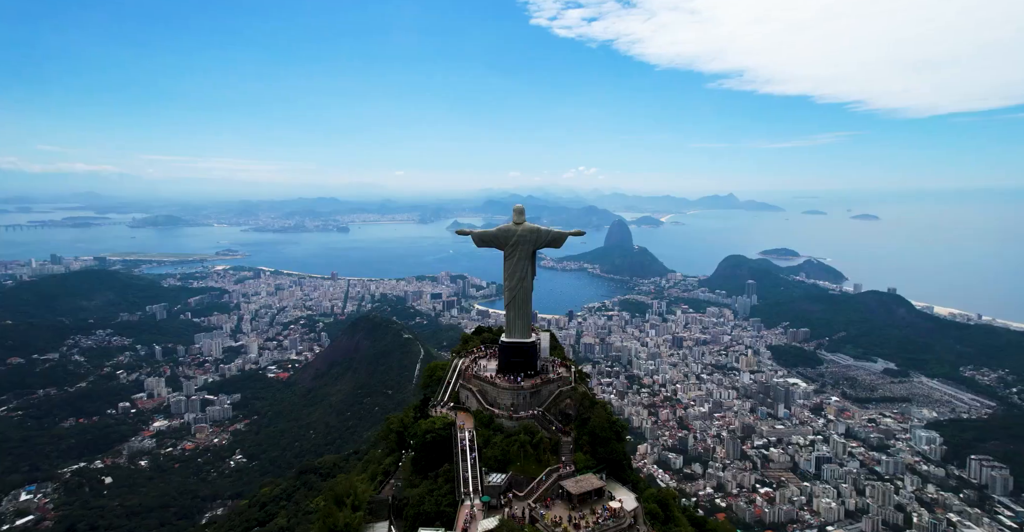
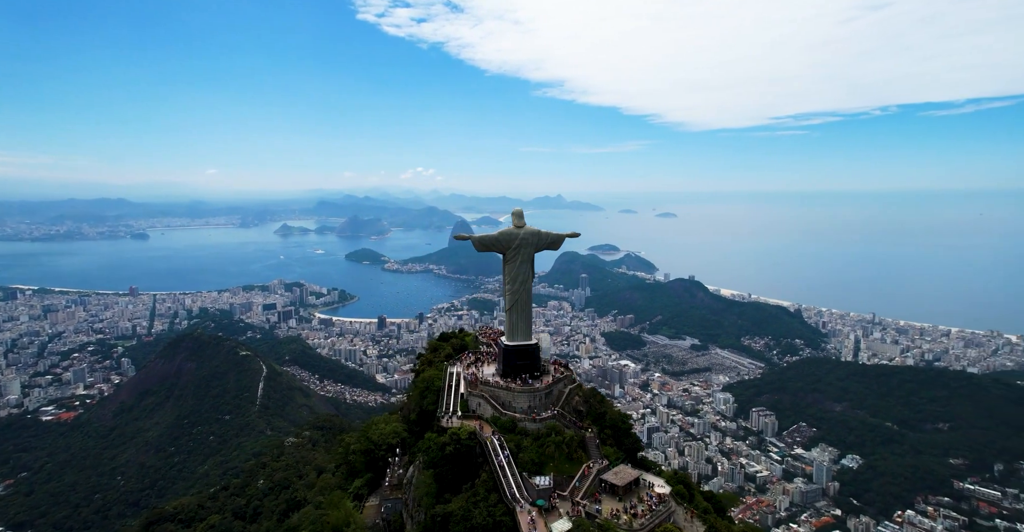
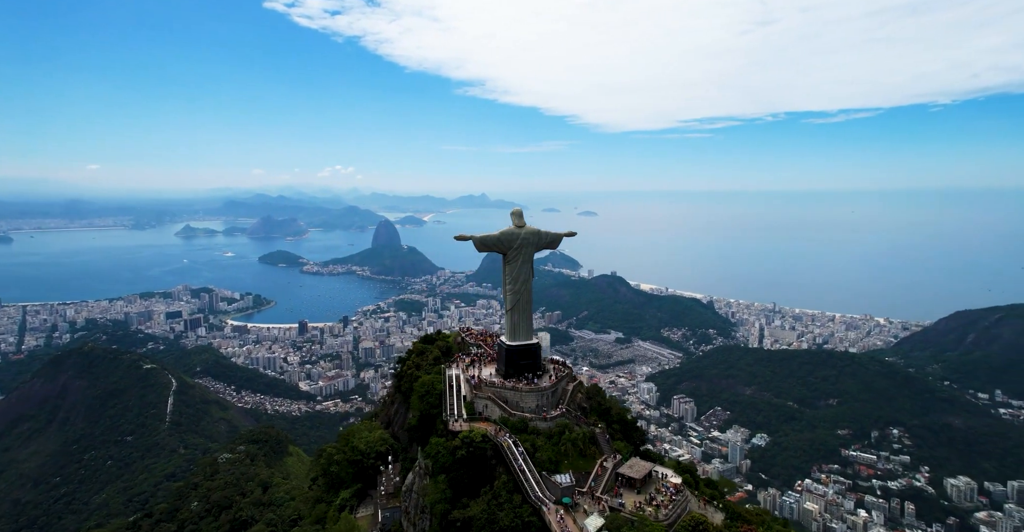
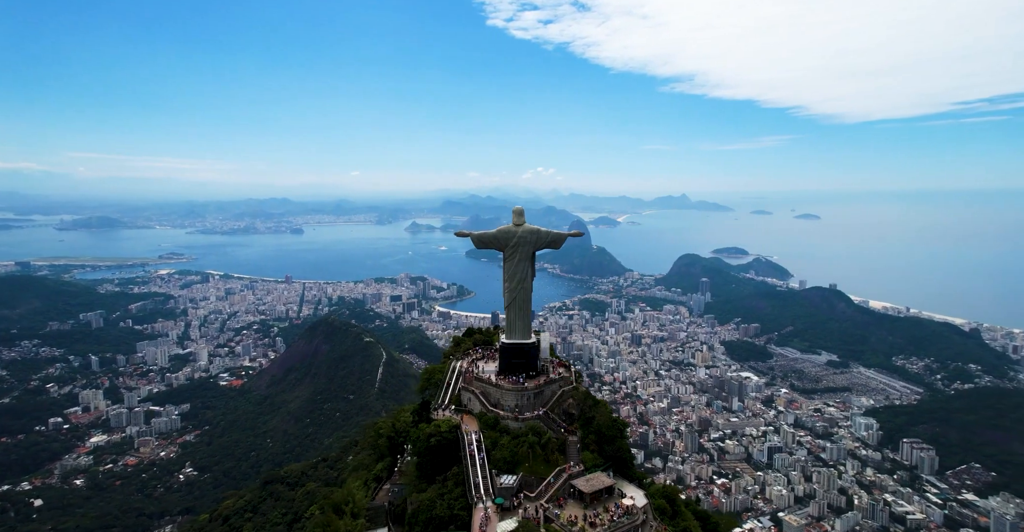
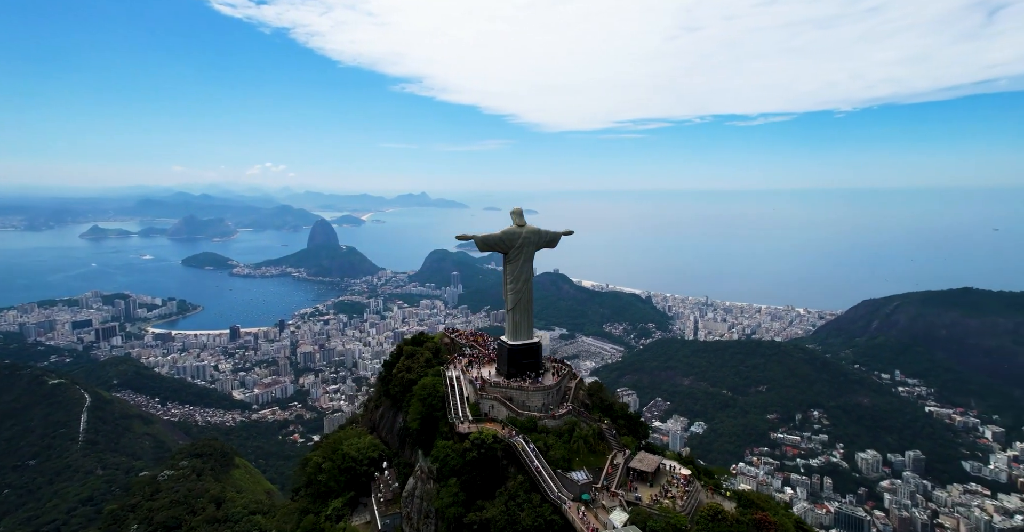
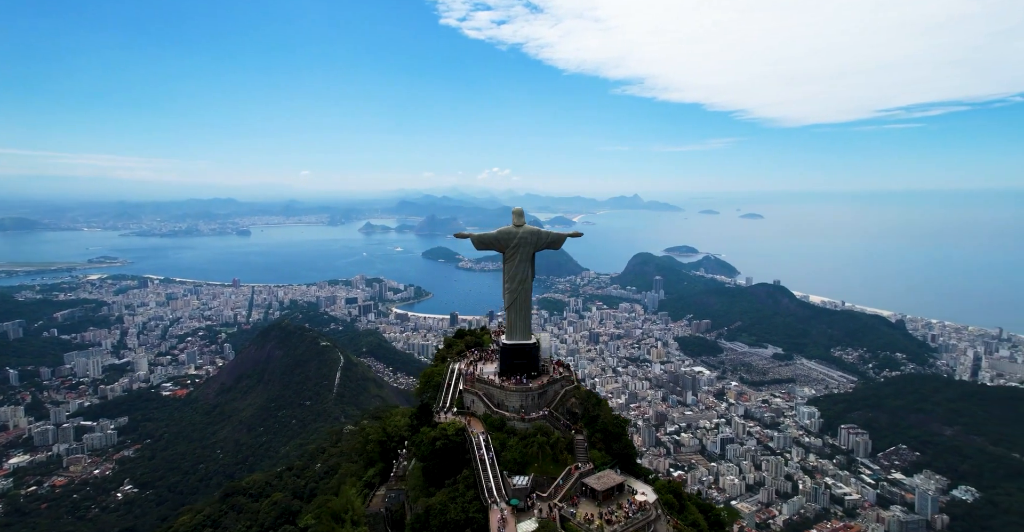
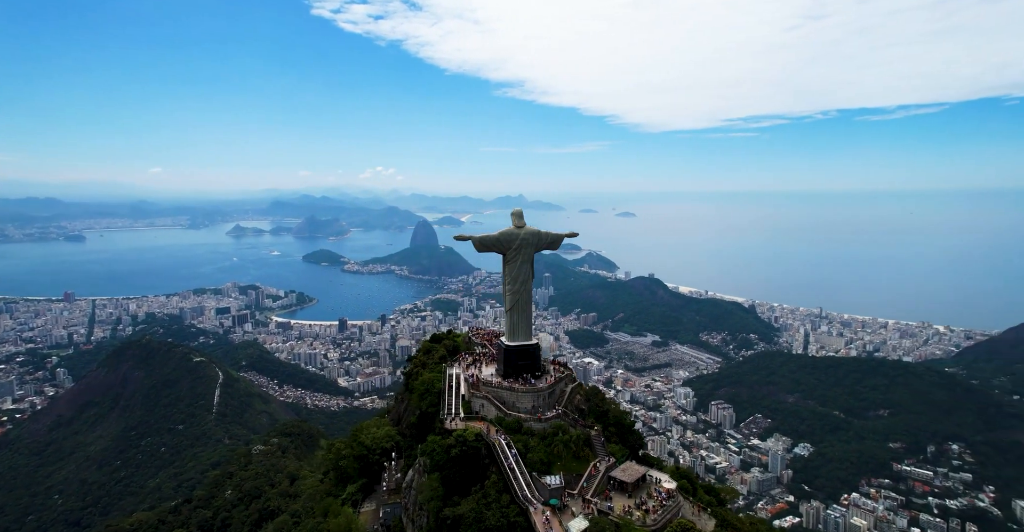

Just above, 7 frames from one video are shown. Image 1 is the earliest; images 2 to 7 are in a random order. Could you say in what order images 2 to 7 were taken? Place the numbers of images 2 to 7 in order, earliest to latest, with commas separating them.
4, 6, 2, 7, 3, 5
